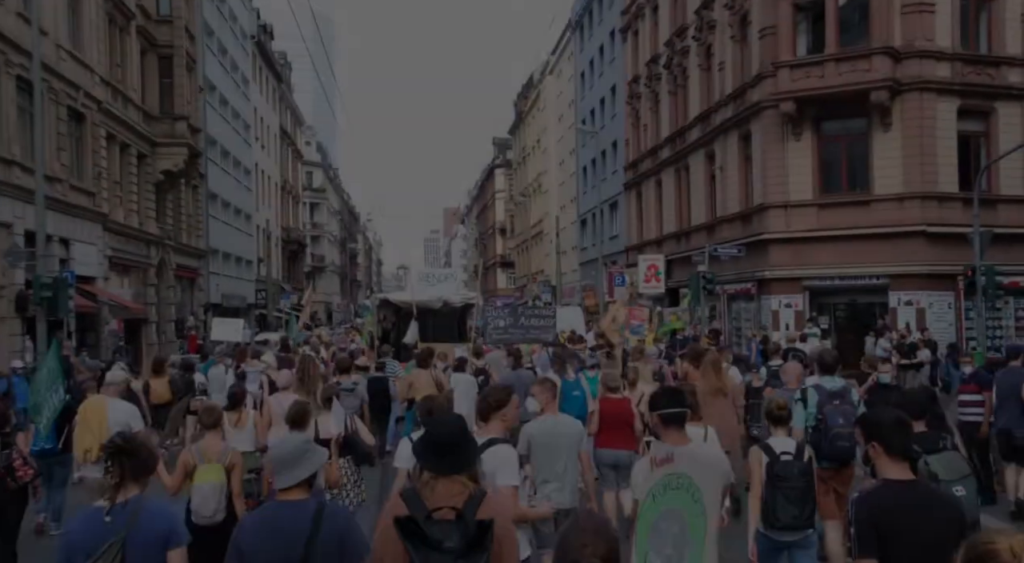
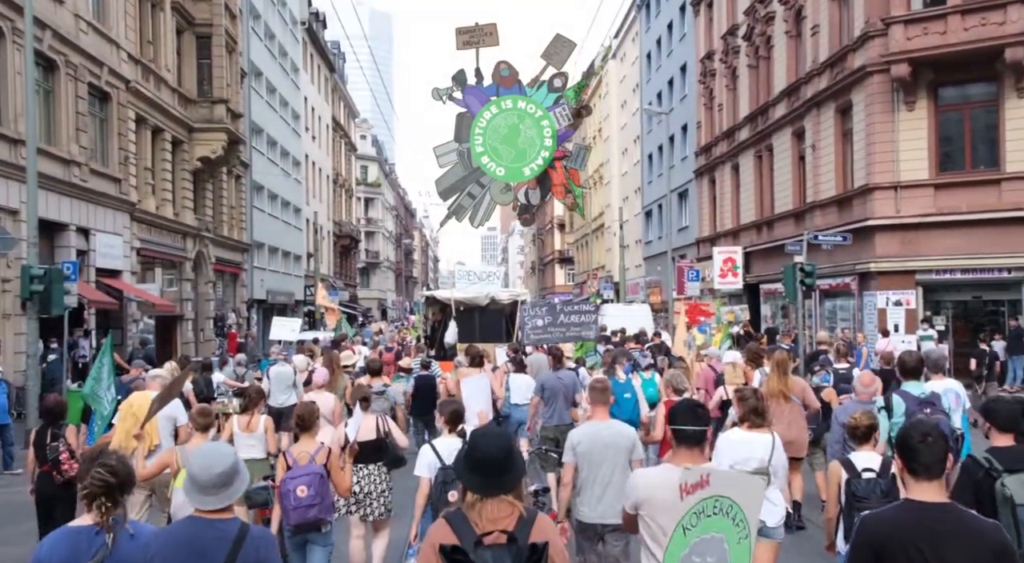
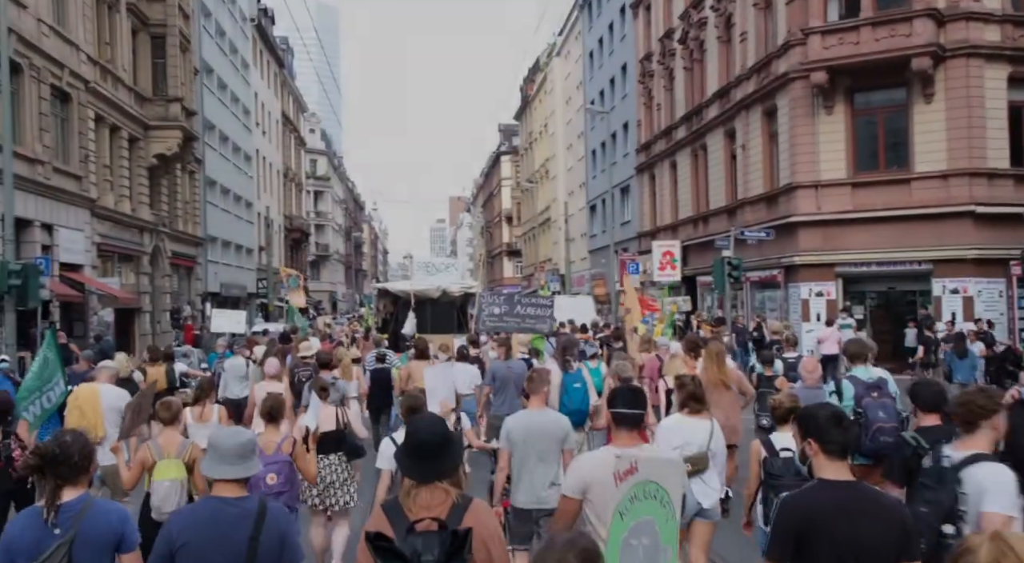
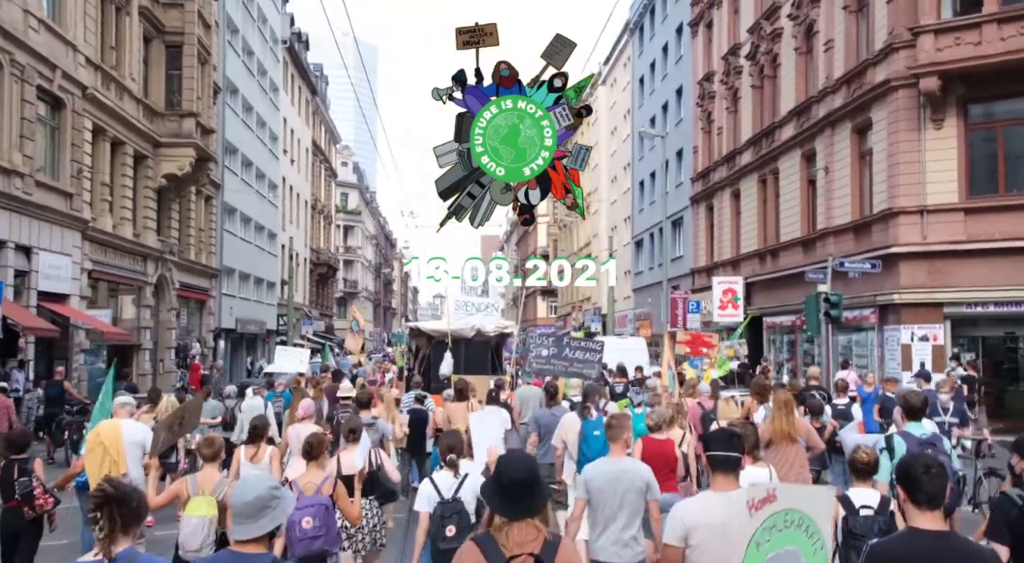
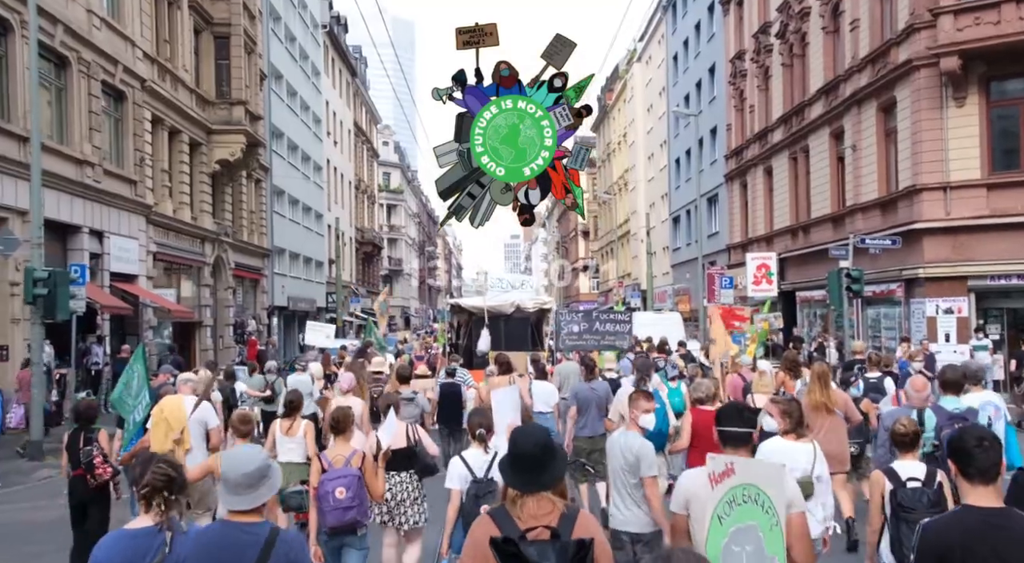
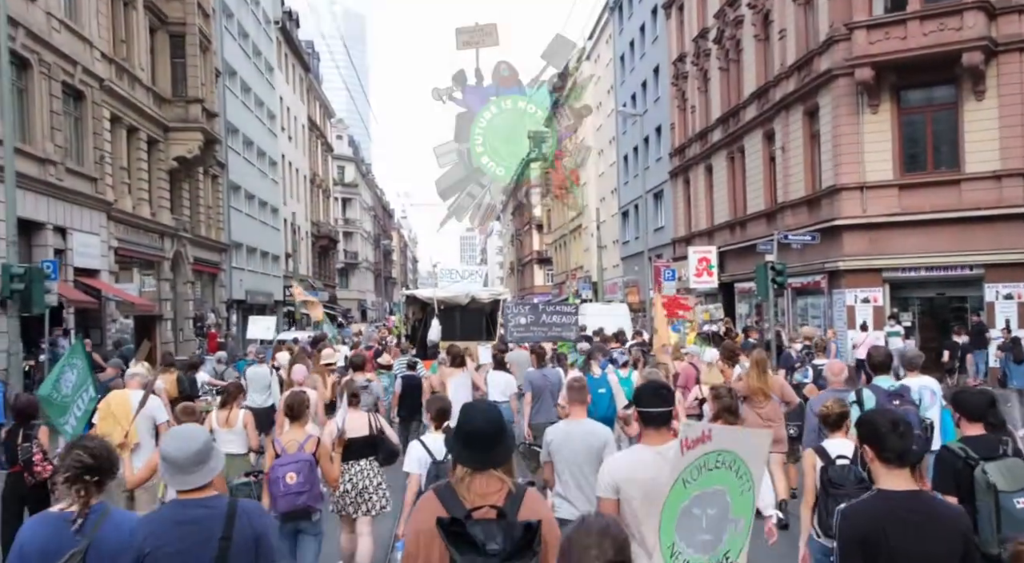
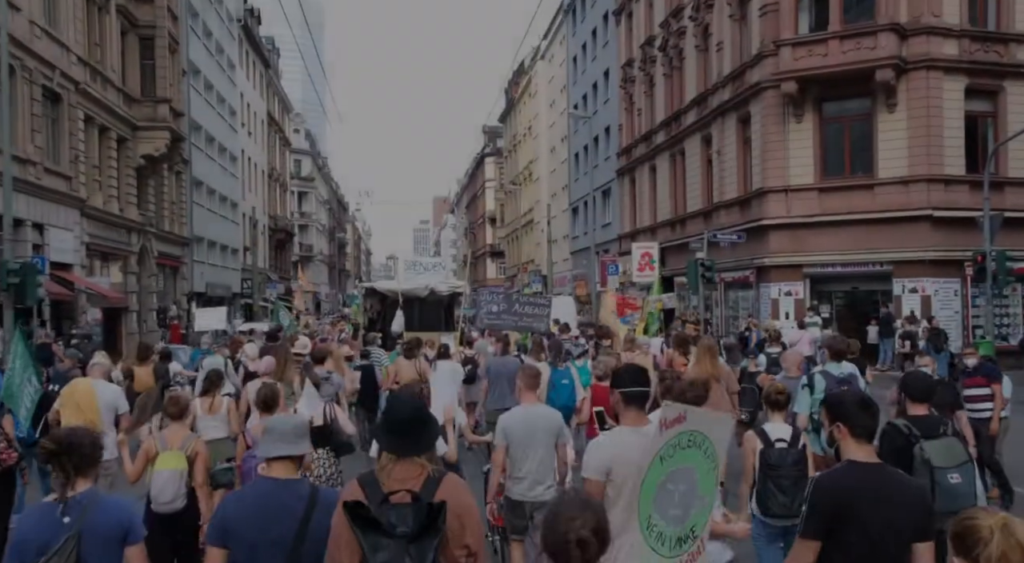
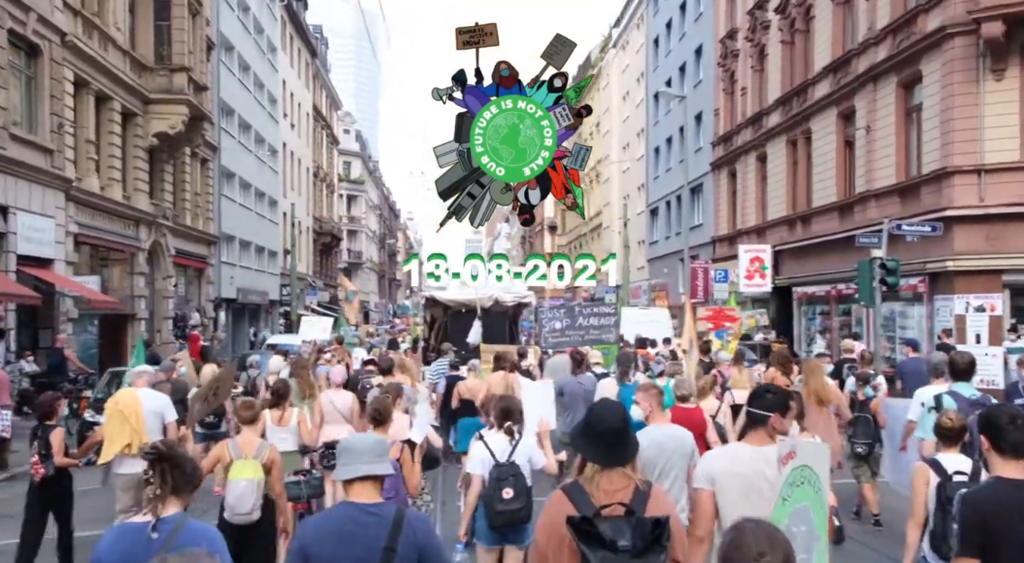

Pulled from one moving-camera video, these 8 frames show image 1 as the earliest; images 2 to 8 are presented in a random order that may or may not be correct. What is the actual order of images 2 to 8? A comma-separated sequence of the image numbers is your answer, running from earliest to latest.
7, 3, 6, 2, 5, 4, 8
